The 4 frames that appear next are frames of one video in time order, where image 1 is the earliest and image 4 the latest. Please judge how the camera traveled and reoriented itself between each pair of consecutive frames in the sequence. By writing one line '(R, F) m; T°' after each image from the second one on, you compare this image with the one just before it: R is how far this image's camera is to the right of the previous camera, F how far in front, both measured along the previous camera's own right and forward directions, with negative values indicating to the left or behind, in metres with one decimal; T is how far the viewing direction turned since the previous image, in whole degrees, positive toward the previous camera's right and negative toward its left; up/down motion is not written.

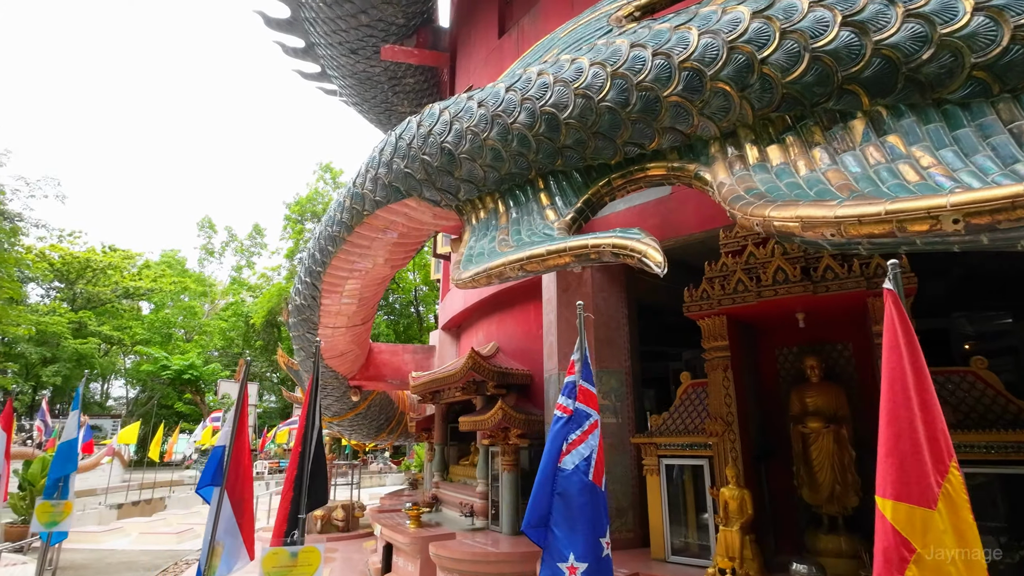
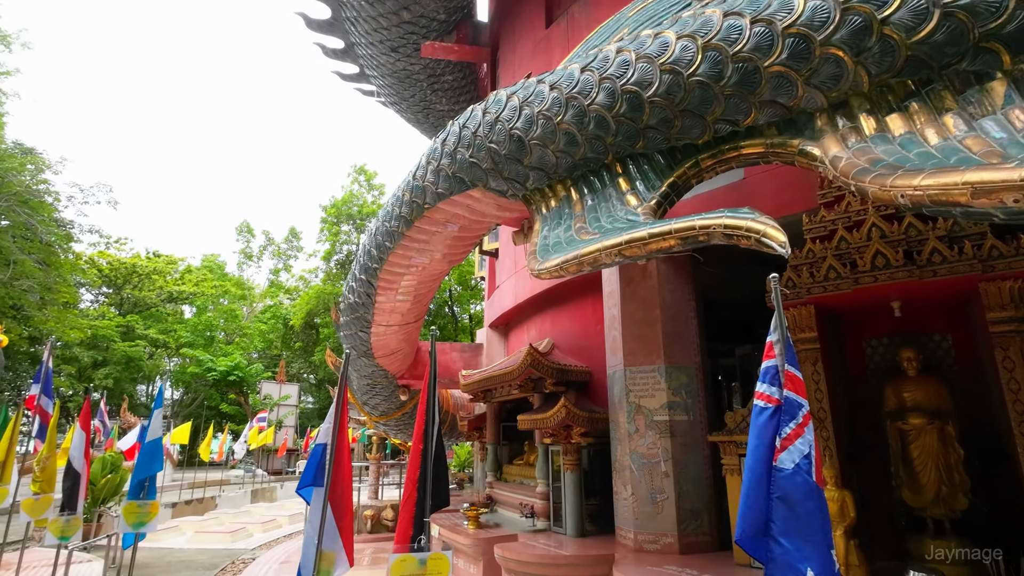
(-0.4, +0.2) m; -3°
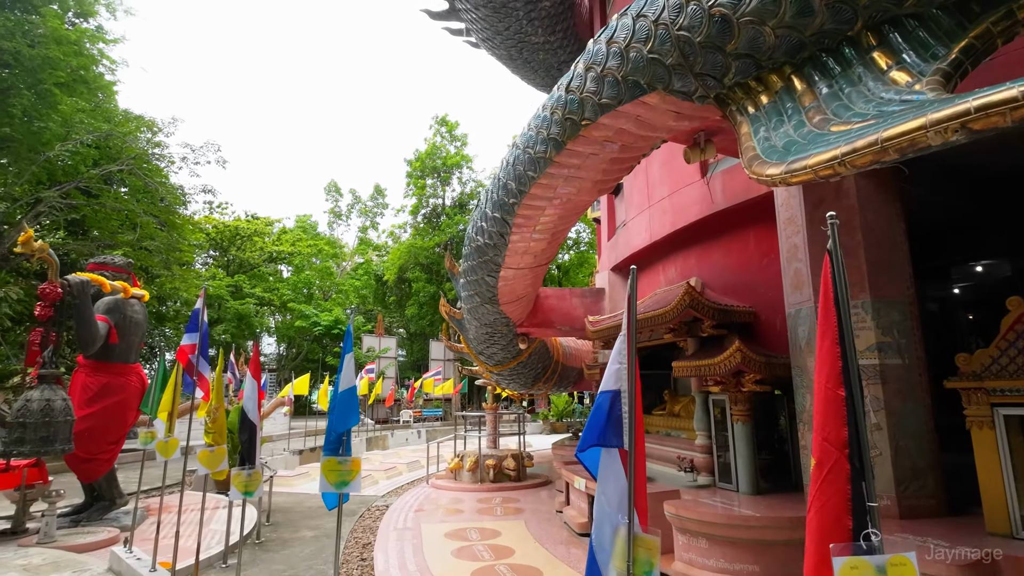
(-0.8, +0.6) m; -8°
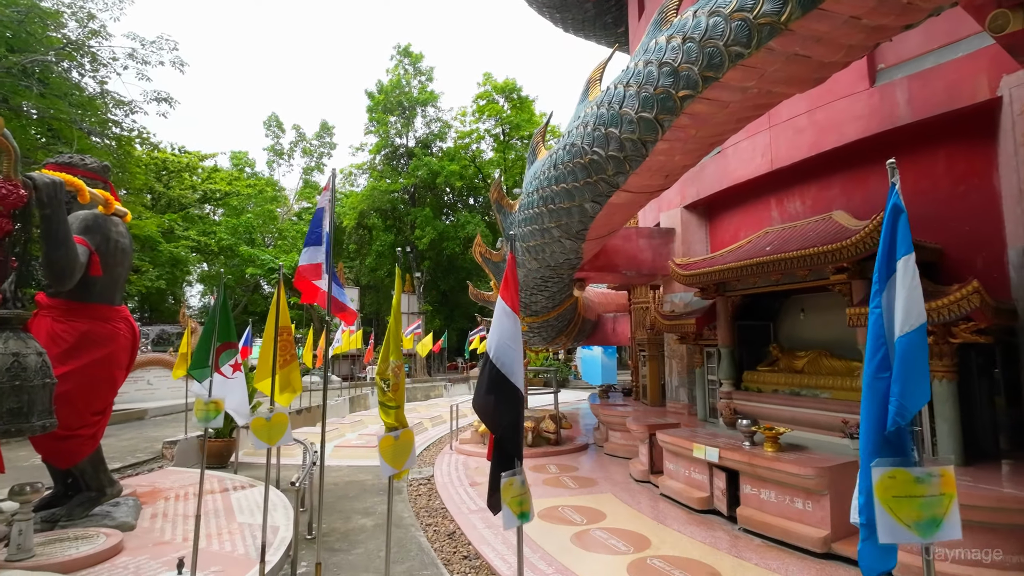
(-1.8, +1.5) m; +7°
